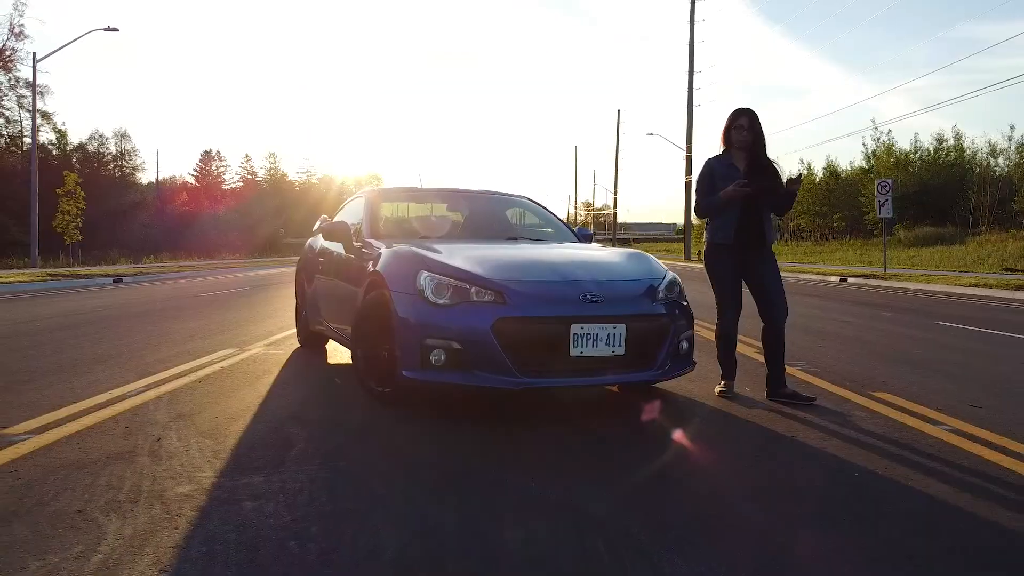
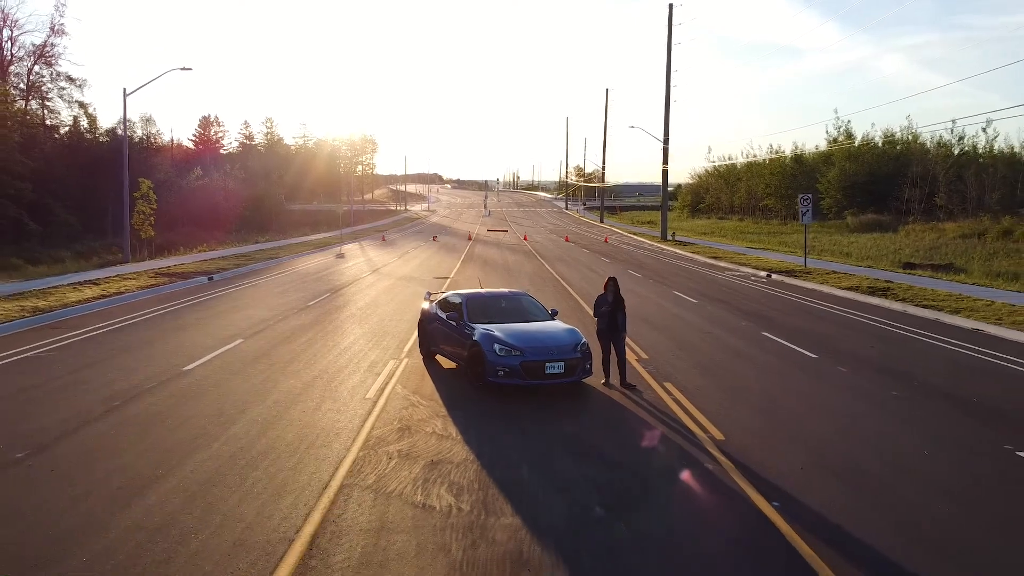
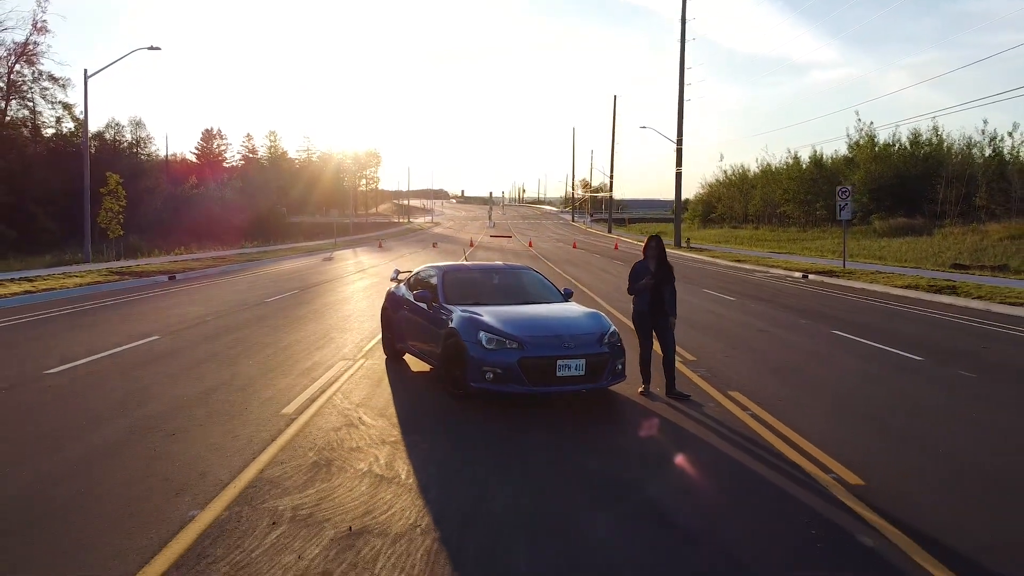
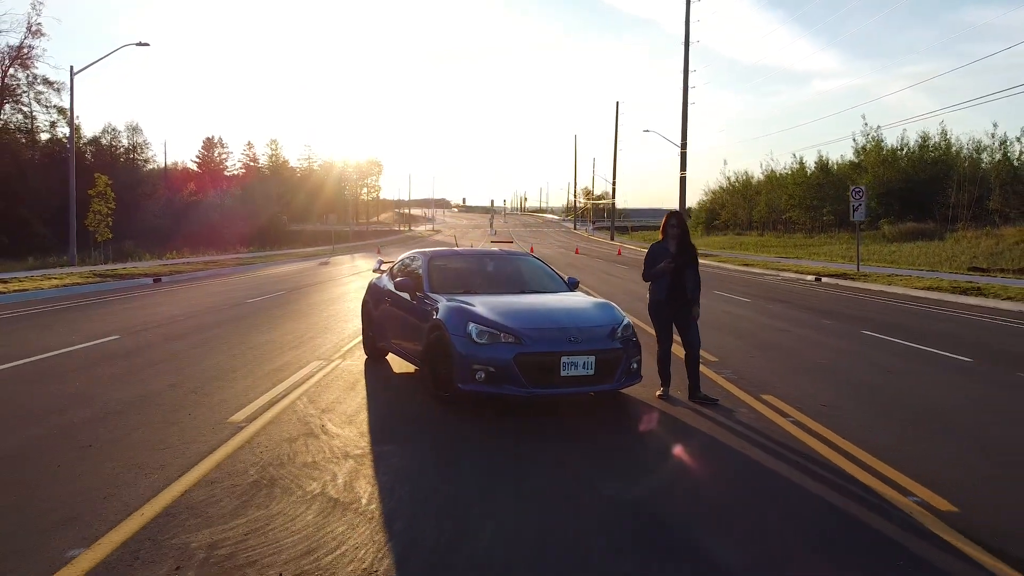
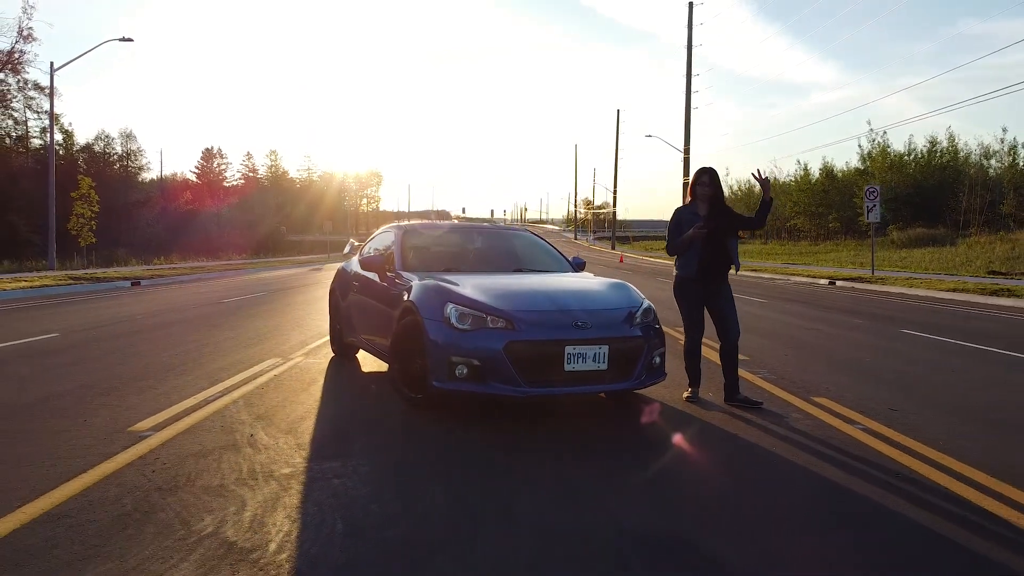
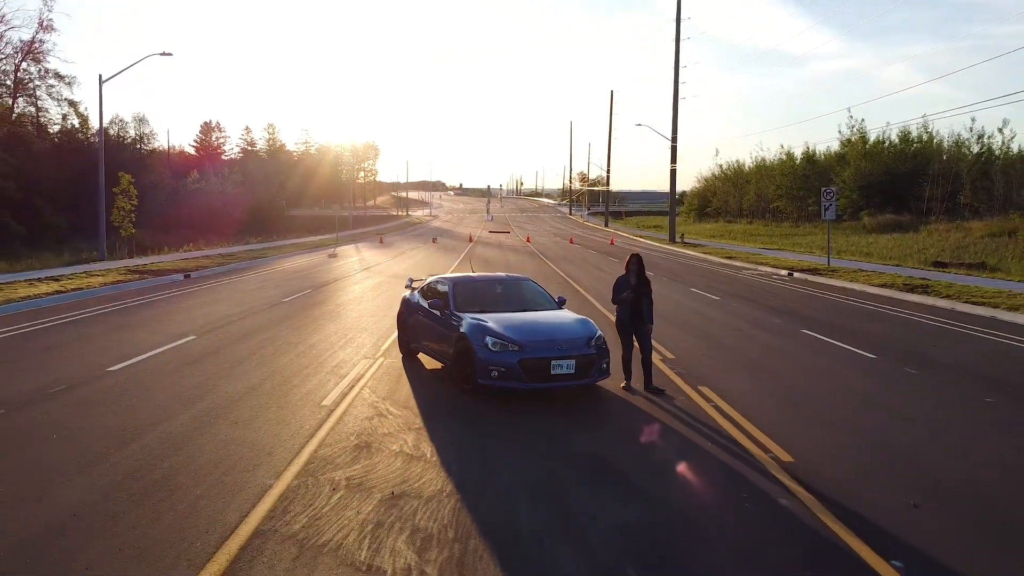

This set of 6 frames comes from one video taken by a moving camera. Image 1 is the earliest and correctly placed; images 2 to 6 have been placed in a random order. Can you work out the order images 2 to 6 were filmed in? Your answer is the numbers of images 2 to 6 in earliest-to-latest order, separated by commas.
5, 4, 3, 6, 2
